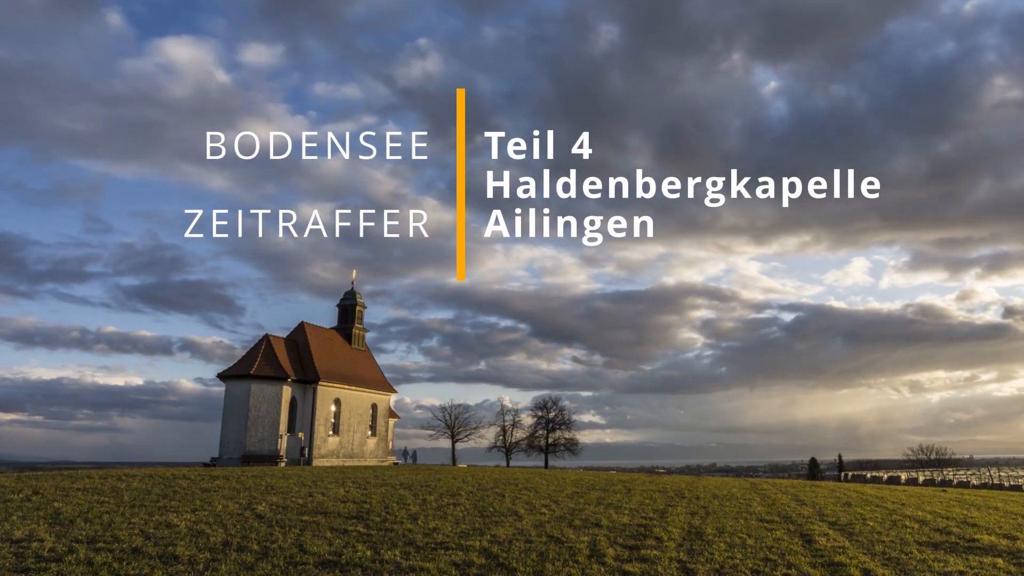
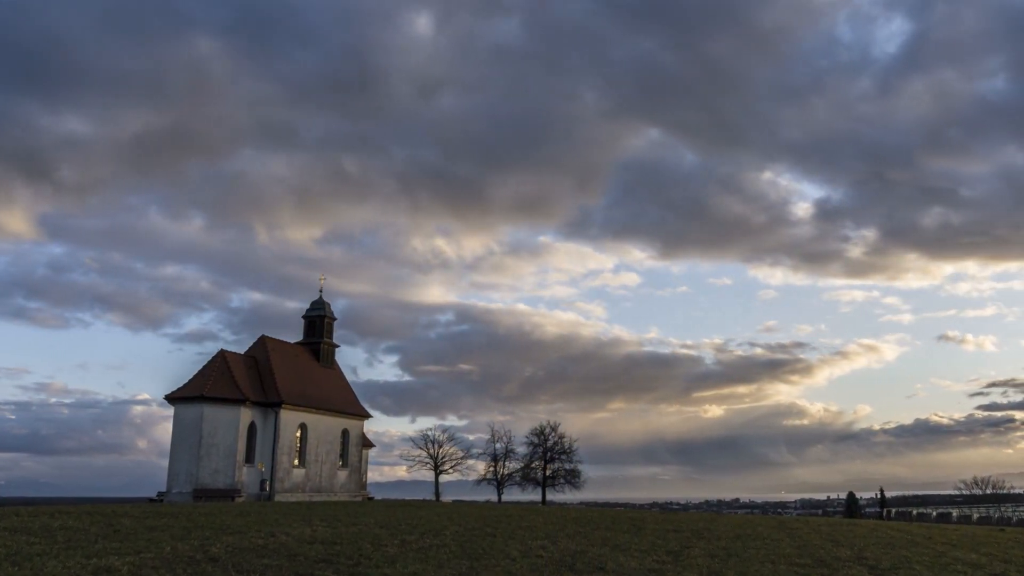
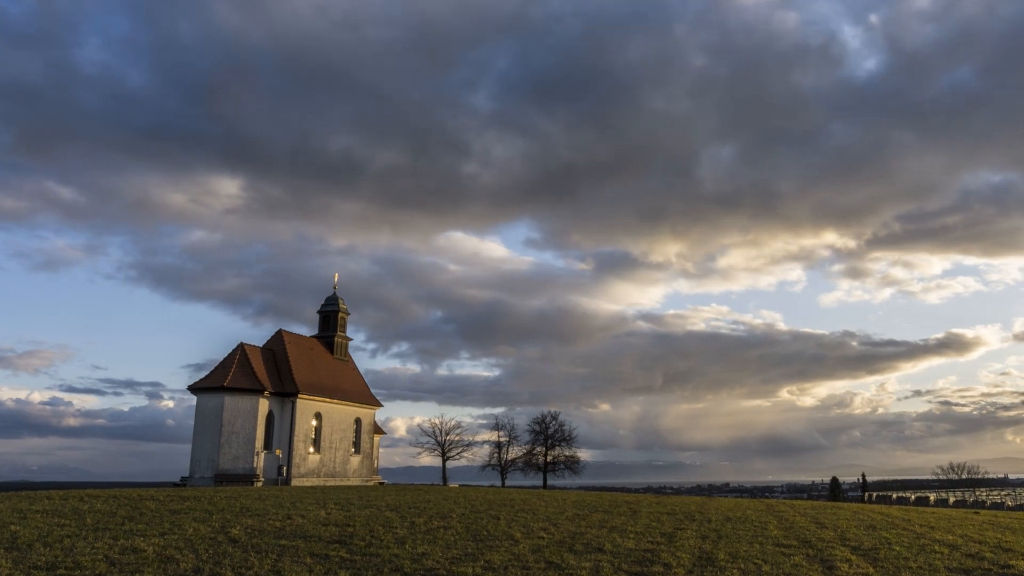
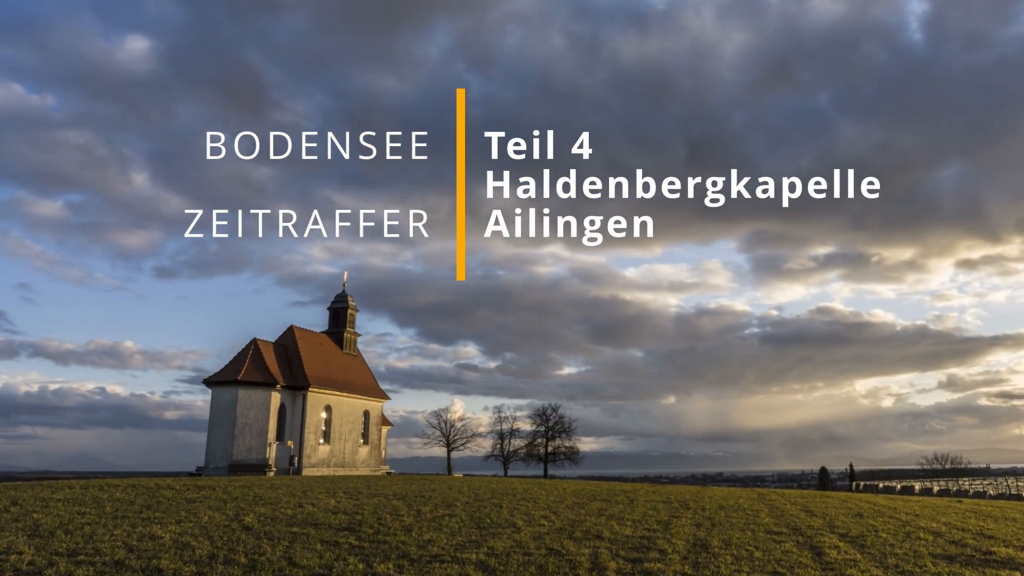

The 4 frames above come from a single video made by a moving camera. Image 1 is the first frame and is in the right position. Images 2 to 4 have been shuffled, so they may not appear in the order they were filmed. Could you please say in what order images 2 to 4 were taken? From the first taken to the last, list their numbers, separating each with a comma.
4, 3, 2
